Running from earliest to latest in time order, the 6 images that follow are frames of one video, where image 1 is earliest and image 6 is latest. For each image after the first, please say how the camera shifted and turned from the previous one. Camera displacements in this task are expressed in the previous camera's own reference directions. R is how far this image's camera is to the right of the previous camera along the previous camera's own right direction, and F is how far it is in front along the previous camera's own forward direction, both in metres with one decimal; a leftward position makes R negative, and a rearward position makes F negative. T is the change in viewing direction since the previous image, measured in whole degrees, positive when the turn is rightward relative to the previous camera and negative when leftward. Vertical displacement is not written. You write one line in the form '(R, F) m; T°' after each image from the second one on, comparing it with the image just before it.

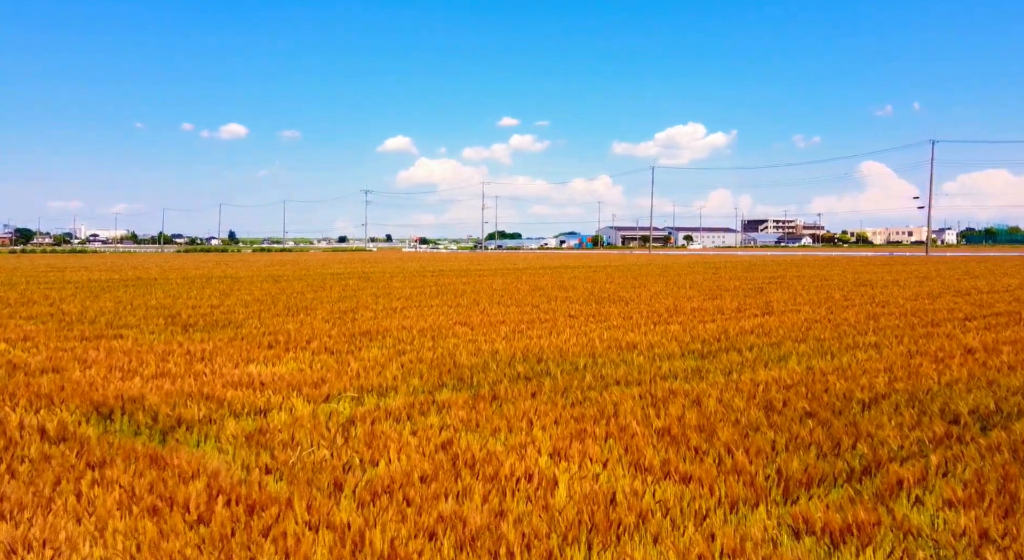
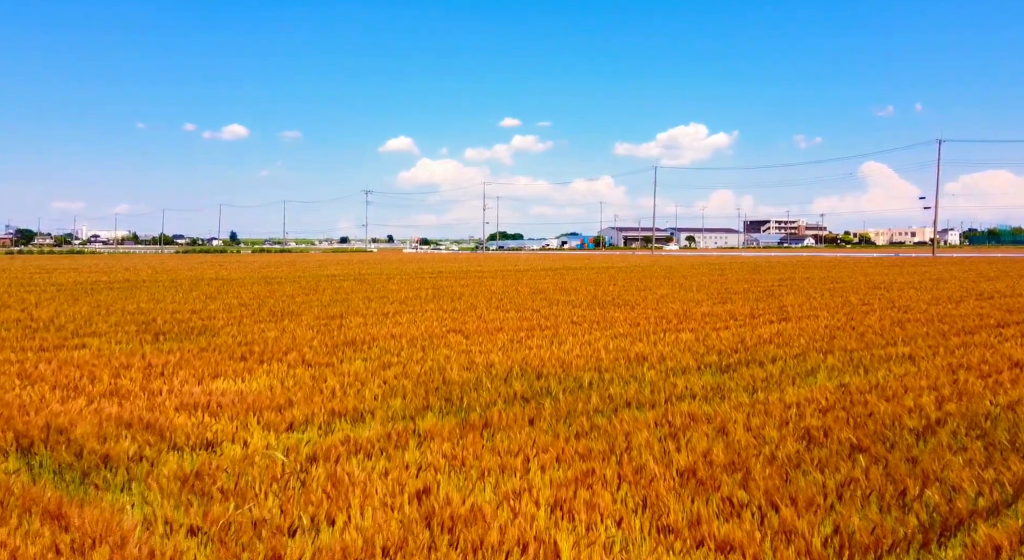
(0.0, +0.6) m; 0°
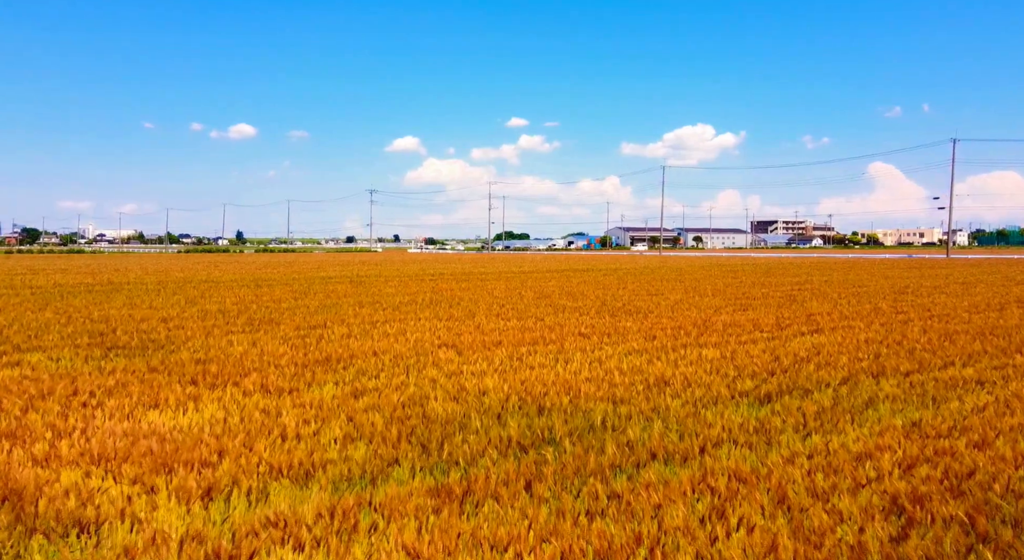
(+0.1, +0.9) m; 0°
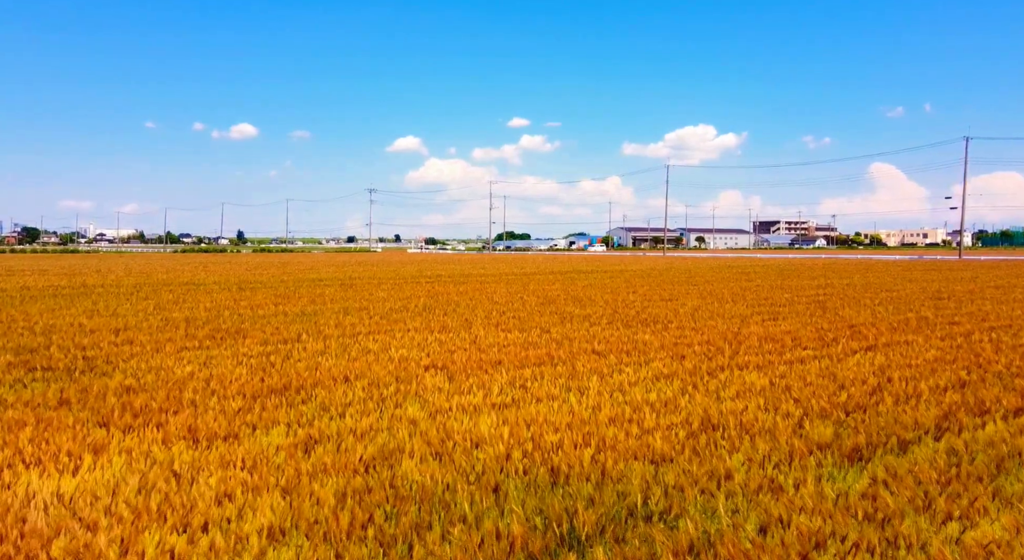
(0.0, +1.2) m; 0°
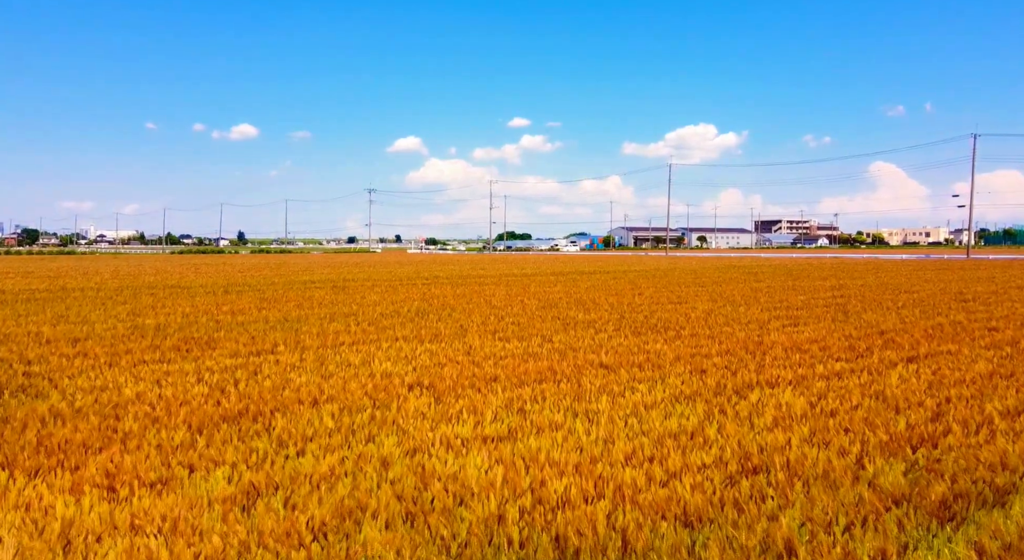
(0.0, +0.7) m; 0°
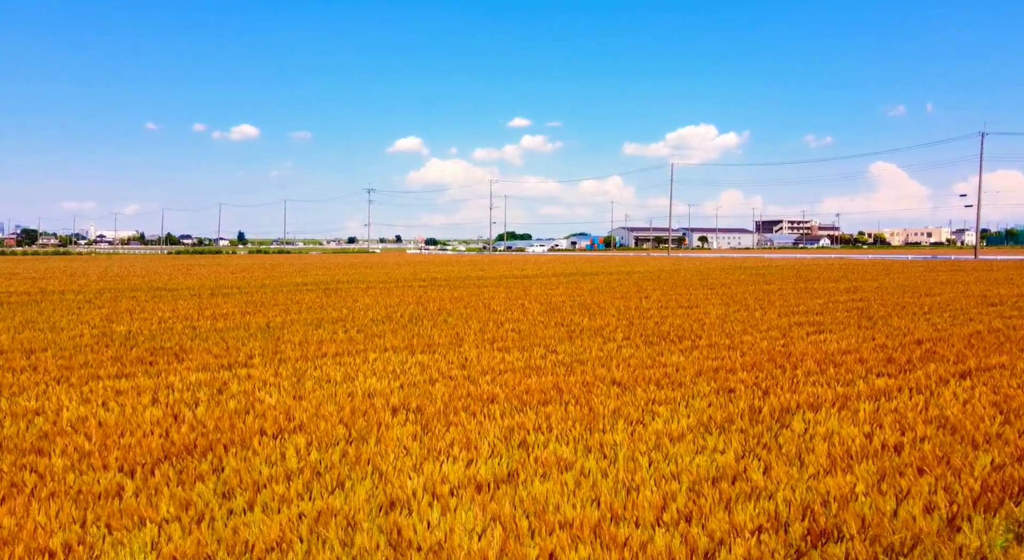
(0.0, +0.7) m; 0°
